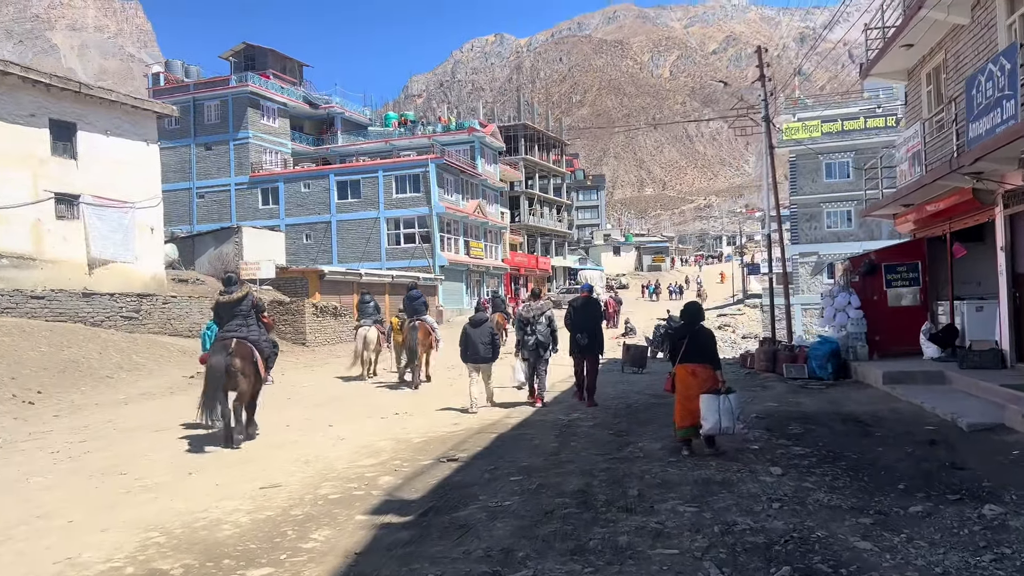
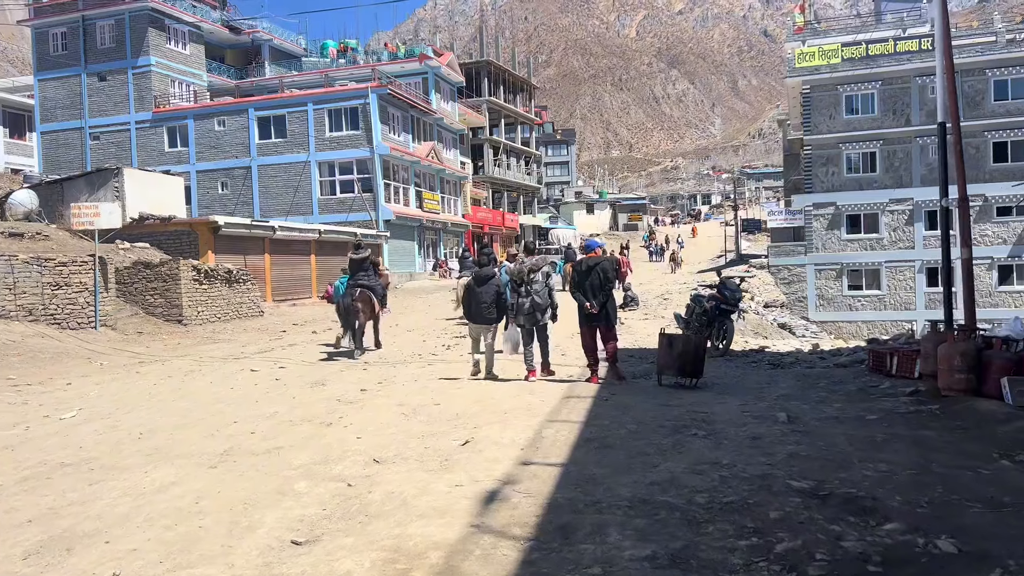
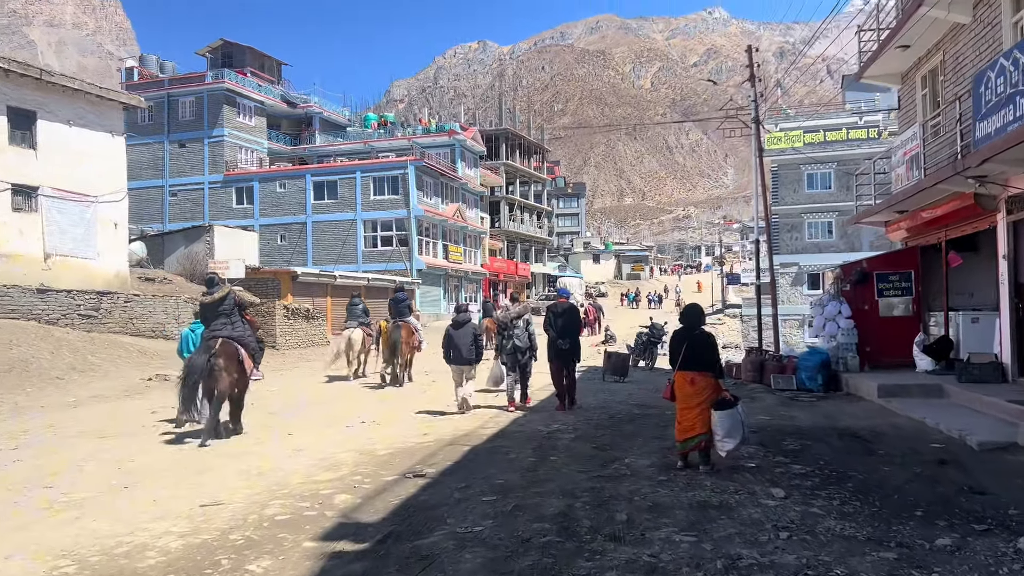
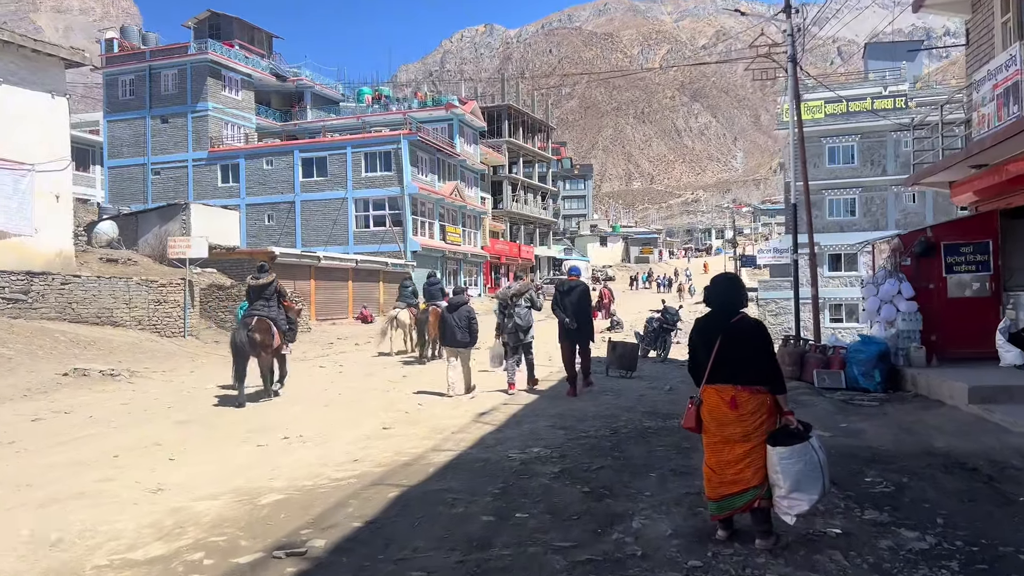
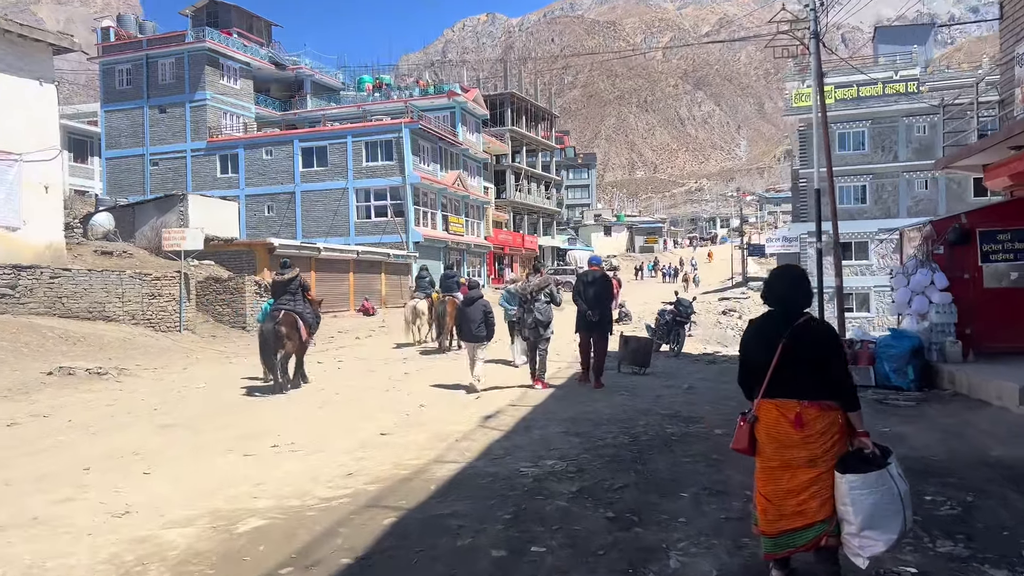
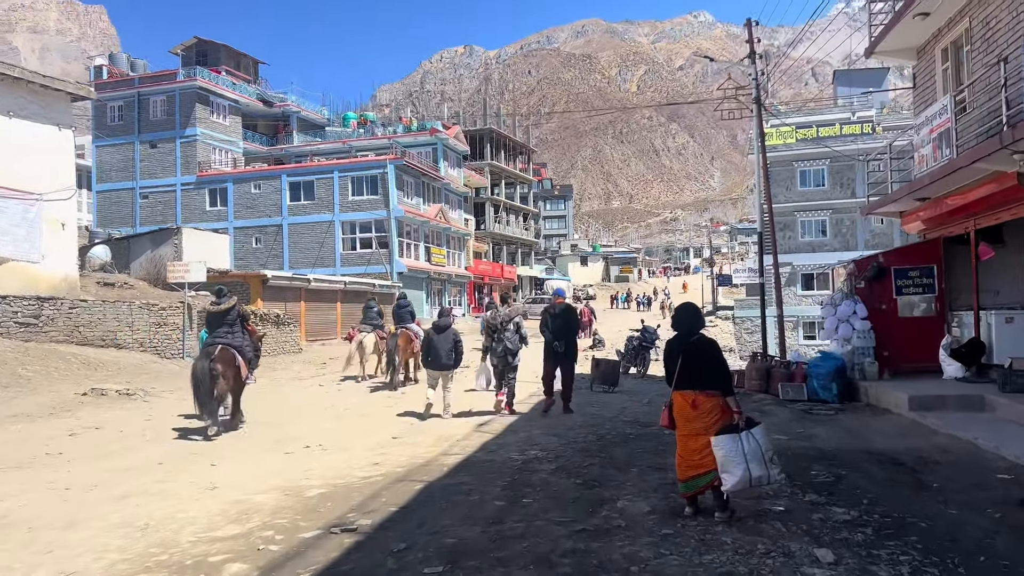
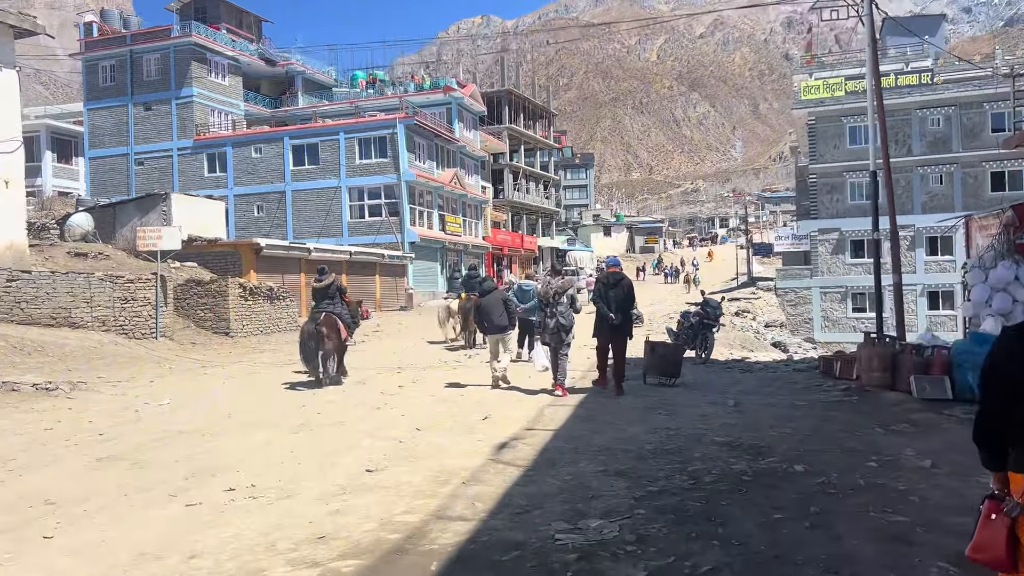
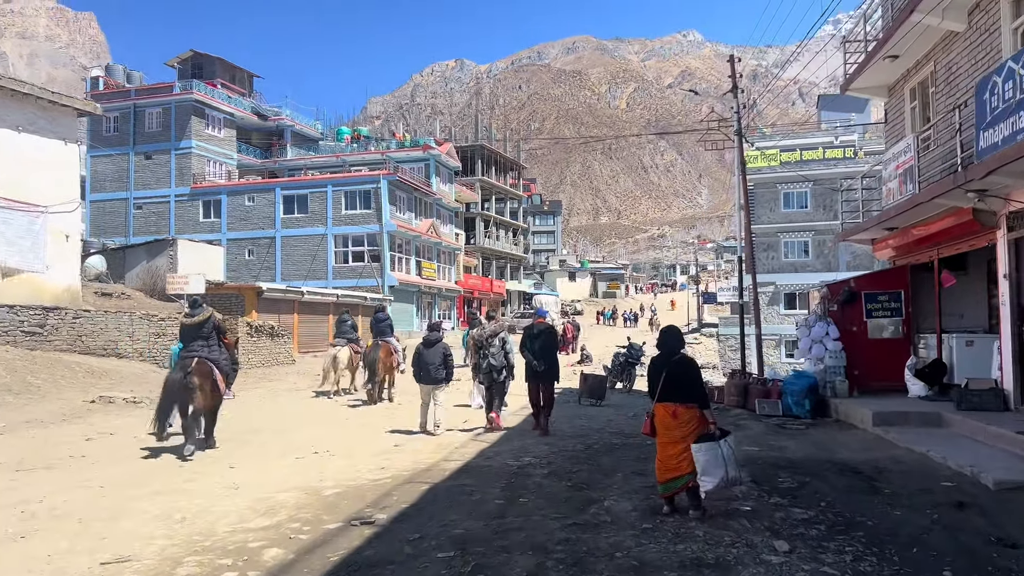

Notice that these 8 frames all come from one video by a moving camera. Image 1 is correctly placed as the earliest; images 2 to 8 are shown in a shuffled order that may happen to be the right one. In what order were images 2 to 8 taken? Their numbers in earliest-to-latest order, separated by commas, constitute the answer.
3, 8, 6, 4, 5, 7, 2
